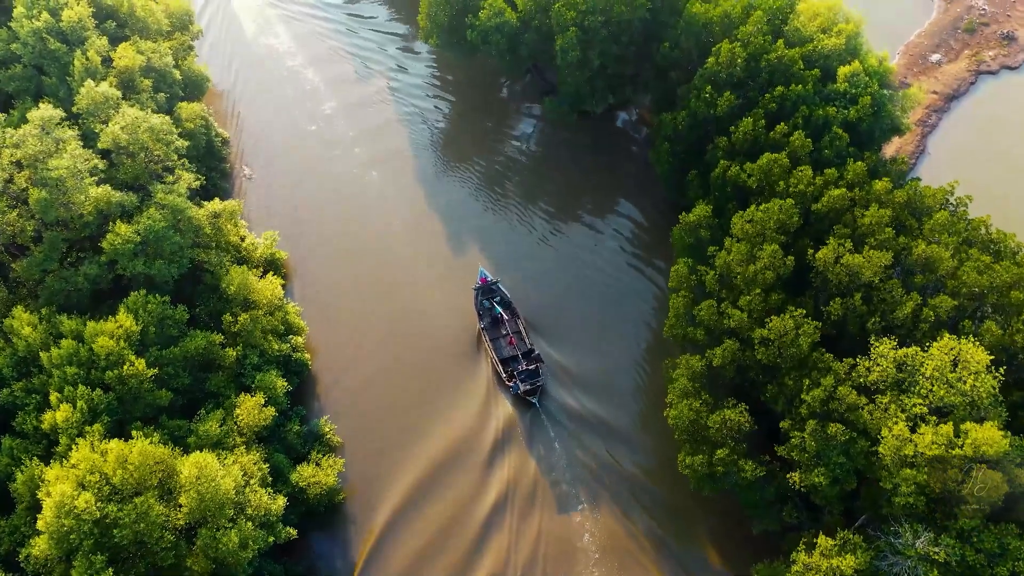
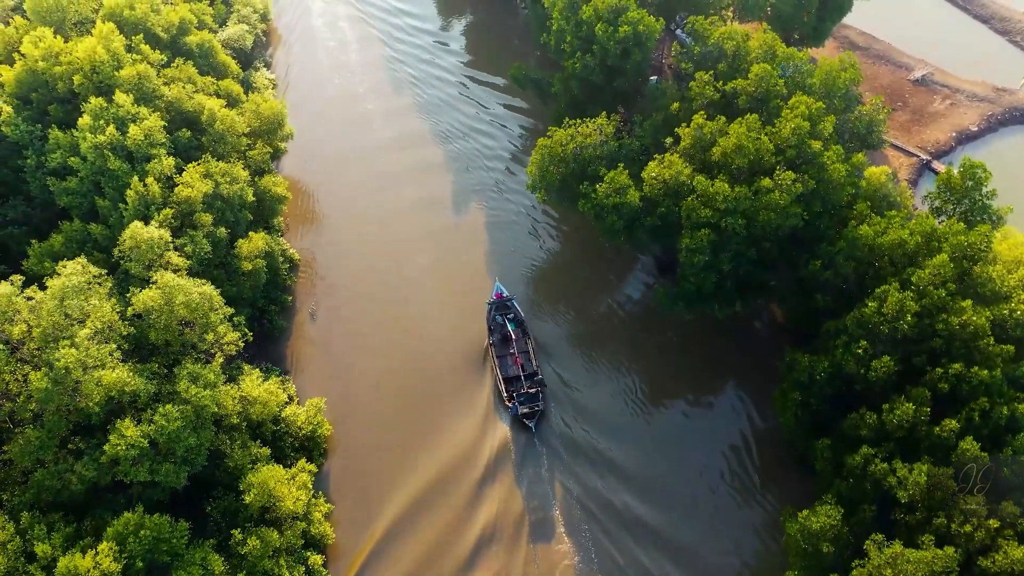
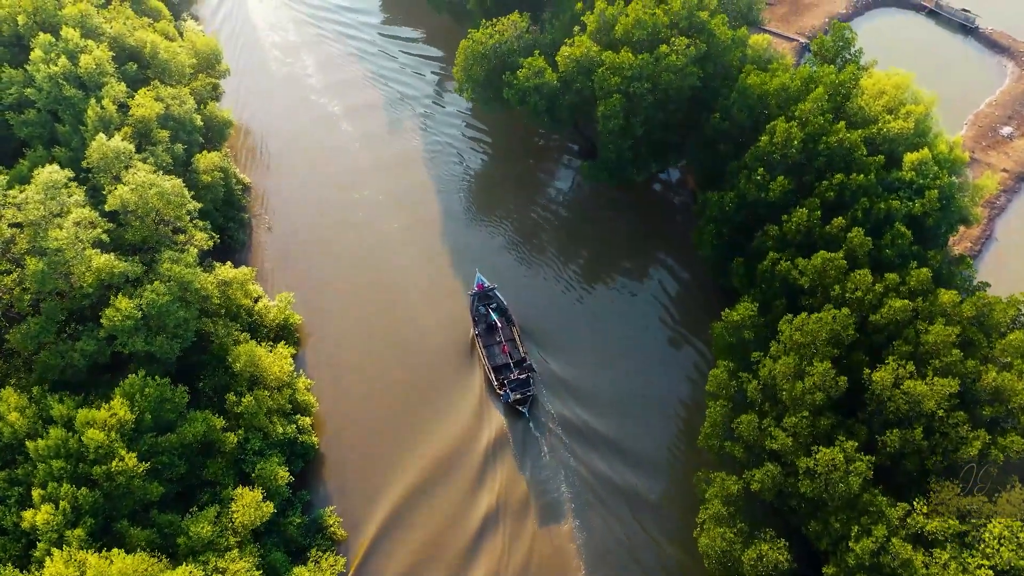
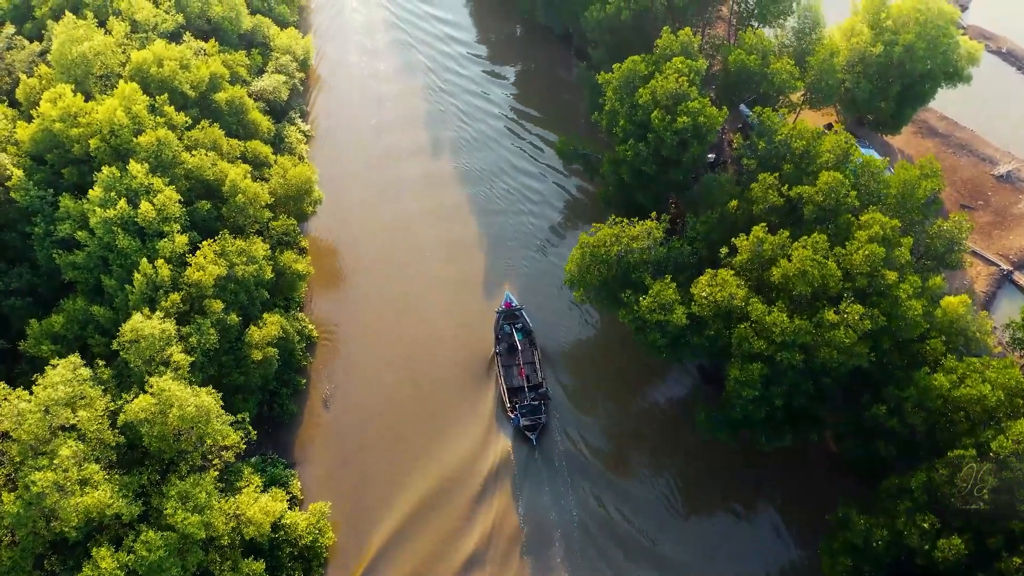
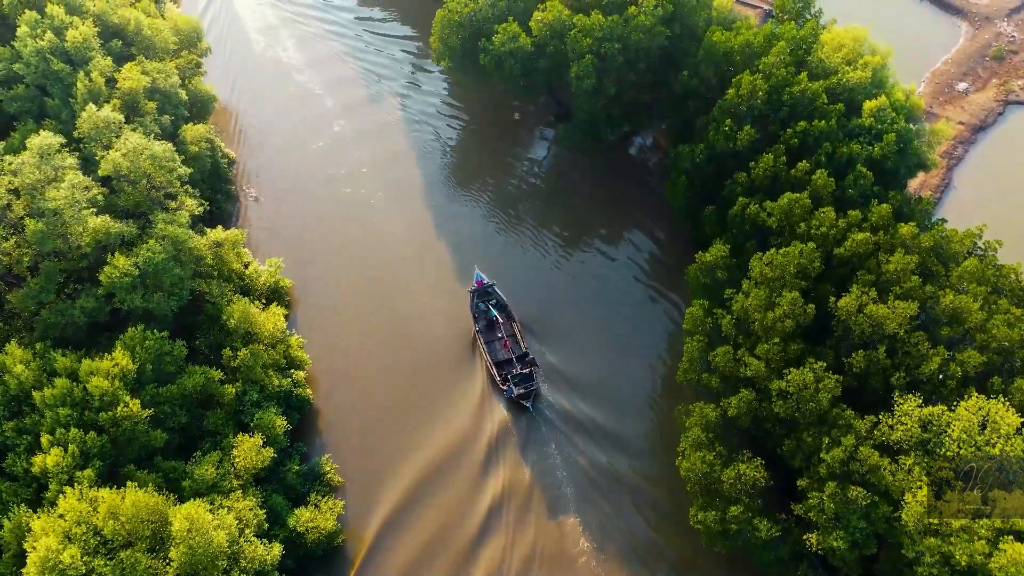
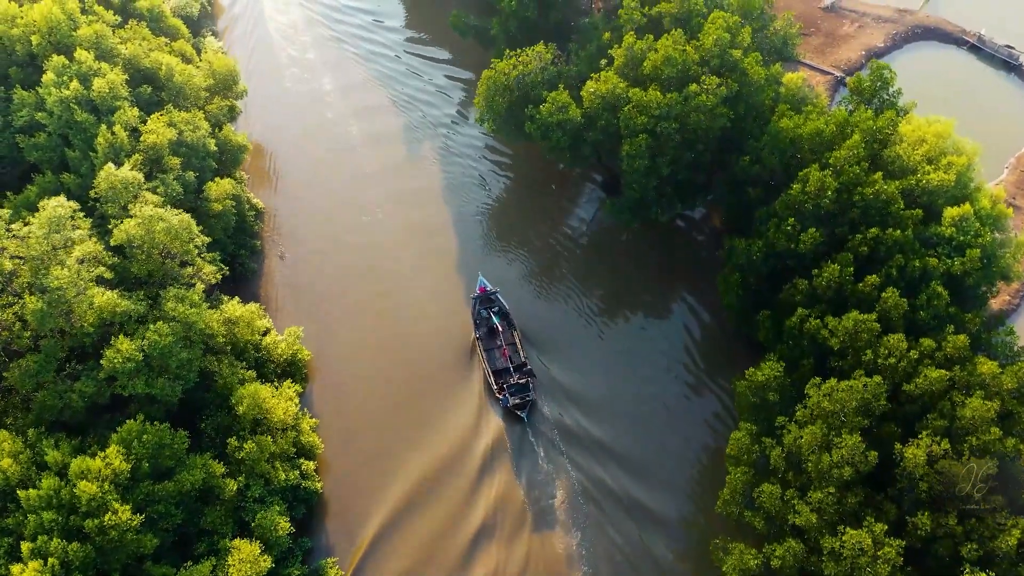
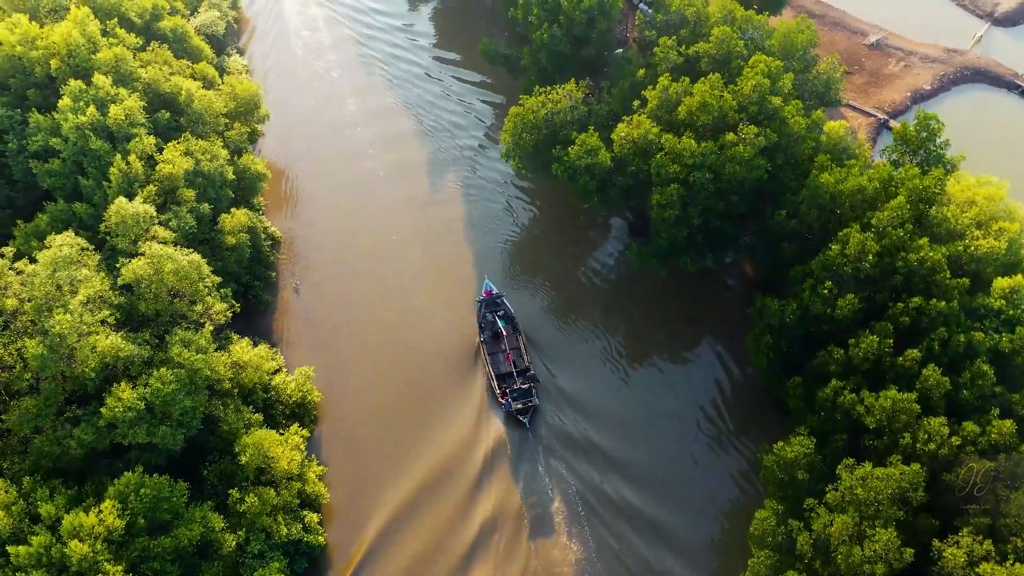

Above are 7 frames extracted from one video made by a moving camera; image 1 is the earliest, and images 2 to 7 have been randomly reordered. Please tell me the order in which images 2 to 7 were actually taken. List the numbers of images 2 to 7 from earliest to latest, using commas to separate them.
5, 3, 6, 7, 2, 4
